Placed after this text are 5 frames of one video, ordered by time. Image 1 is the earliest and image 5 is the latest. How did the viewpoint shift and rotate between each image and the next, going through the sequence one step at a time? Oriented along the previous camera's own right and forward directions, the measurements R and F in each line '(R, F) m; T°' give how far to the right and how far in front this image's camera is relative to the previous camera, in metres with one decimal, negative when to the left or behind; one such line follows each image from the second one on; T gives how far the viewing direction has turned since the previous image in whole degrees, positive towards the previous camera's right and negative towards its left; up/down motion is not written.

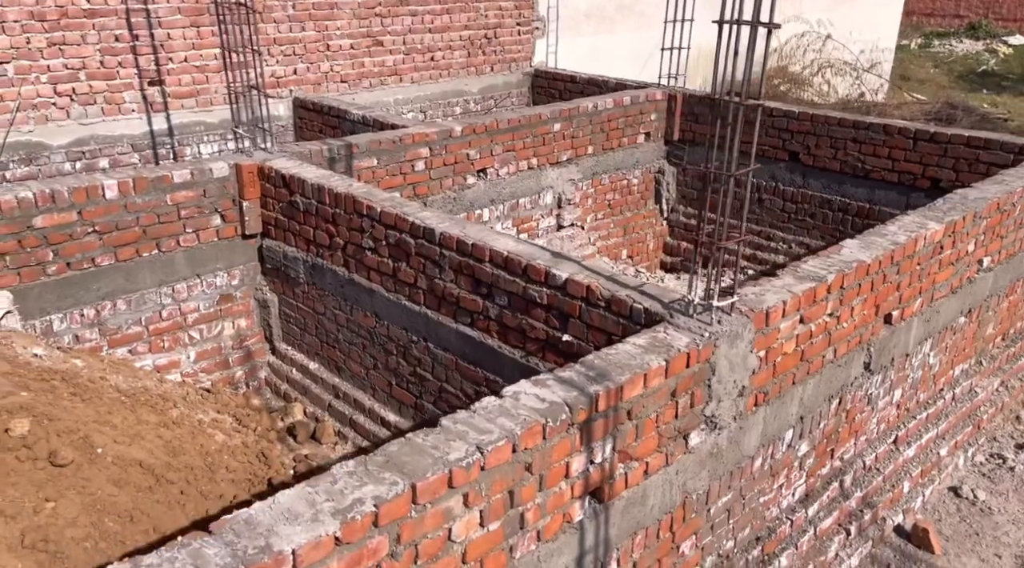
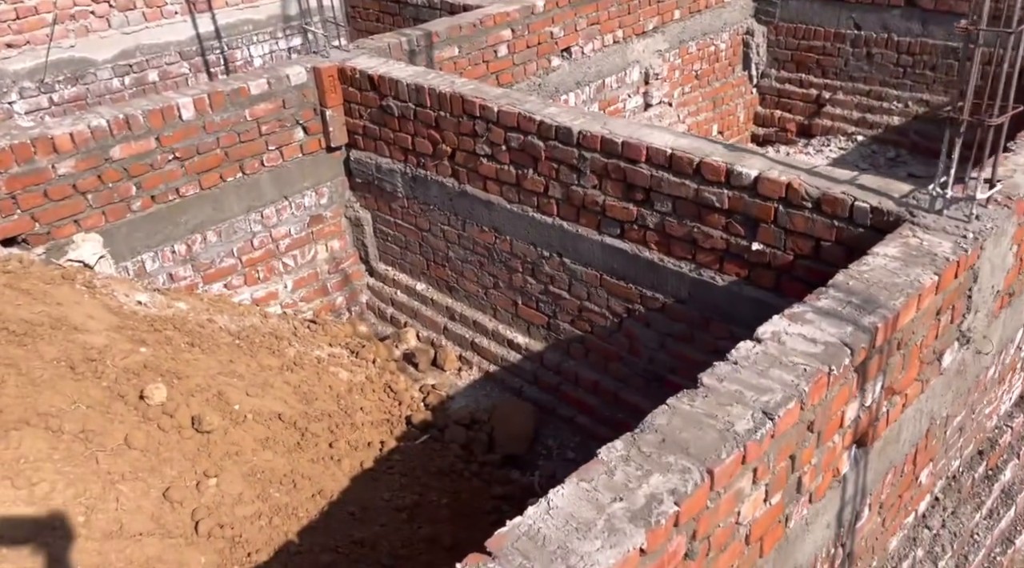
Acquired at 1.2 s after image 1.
(-0.6, +0.5) m; -1°
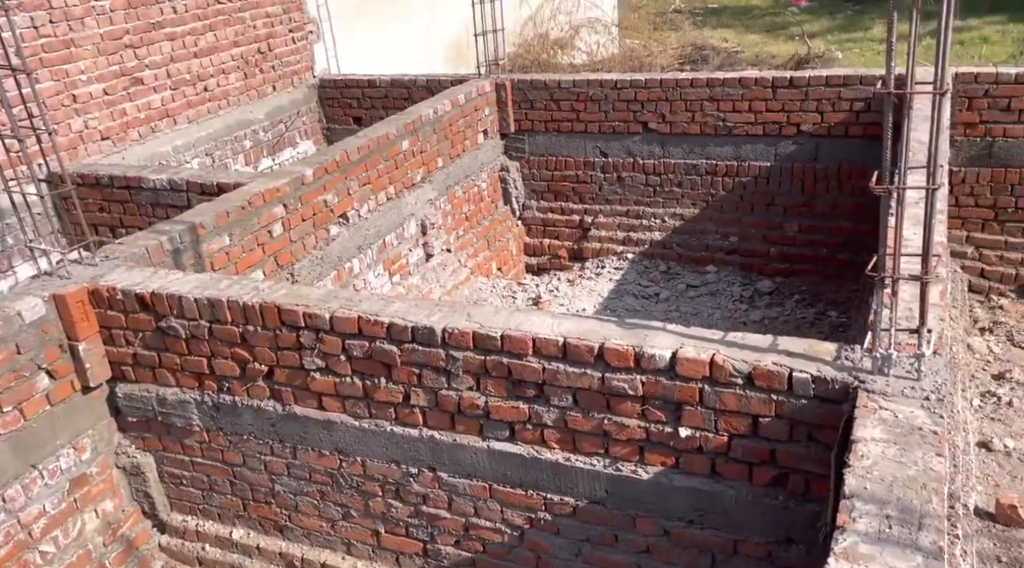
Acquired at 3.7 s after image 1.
(-0.4, +0.6) m; +19°
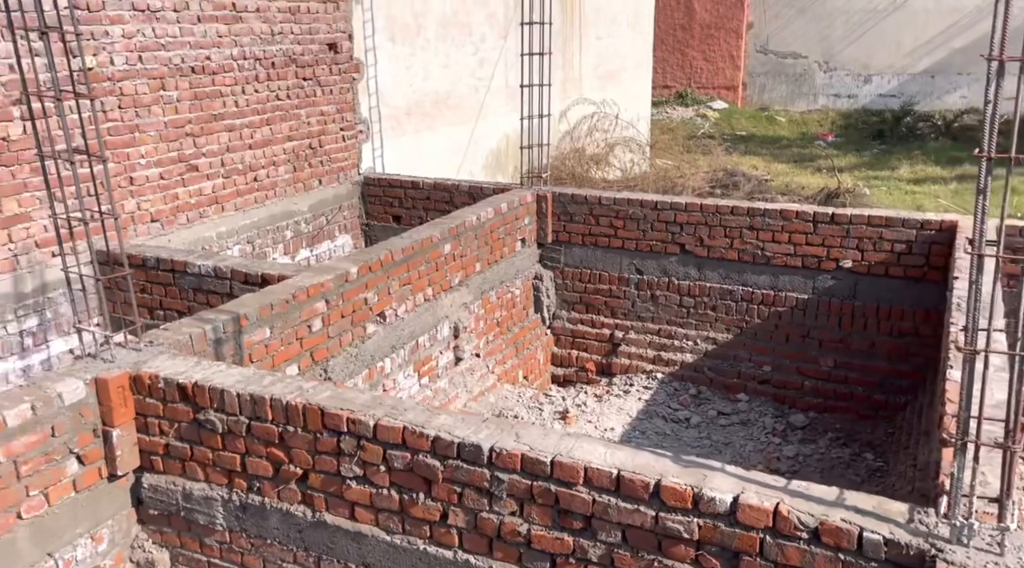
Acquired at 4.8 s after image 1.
(-0.1, +0.1) m; -1°
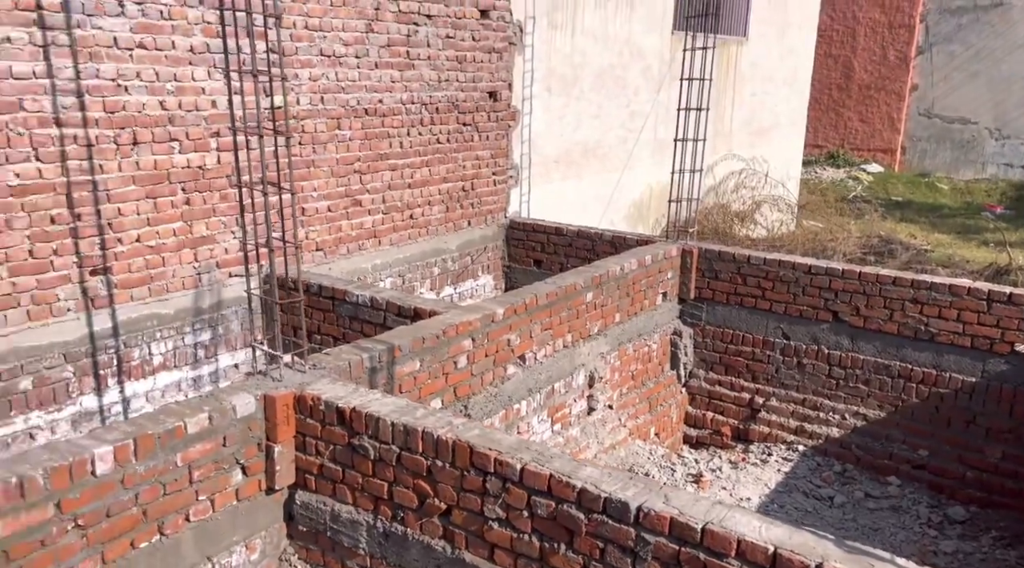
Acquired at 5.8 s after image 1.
(-0.1, 0.0) m; -9°
